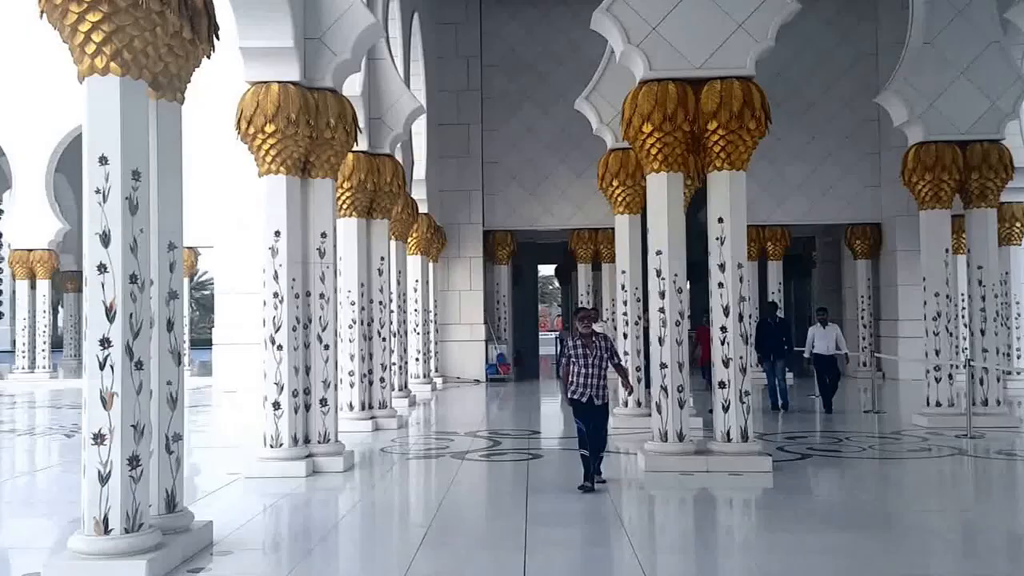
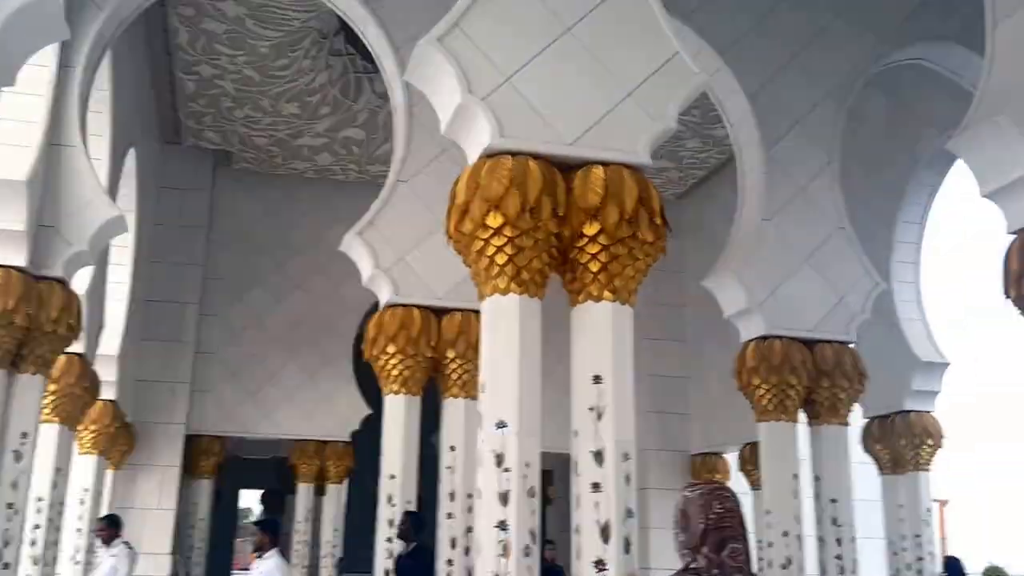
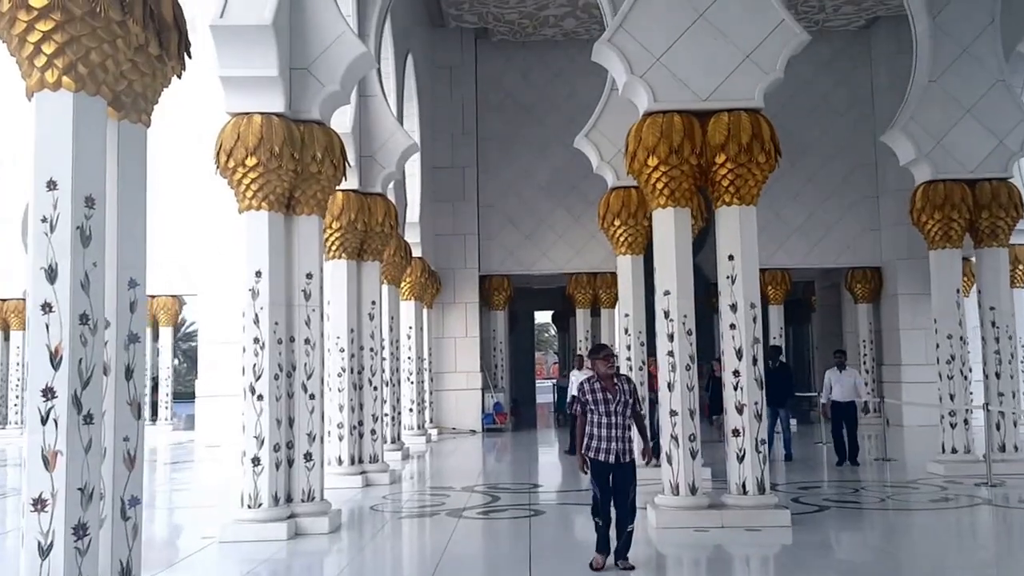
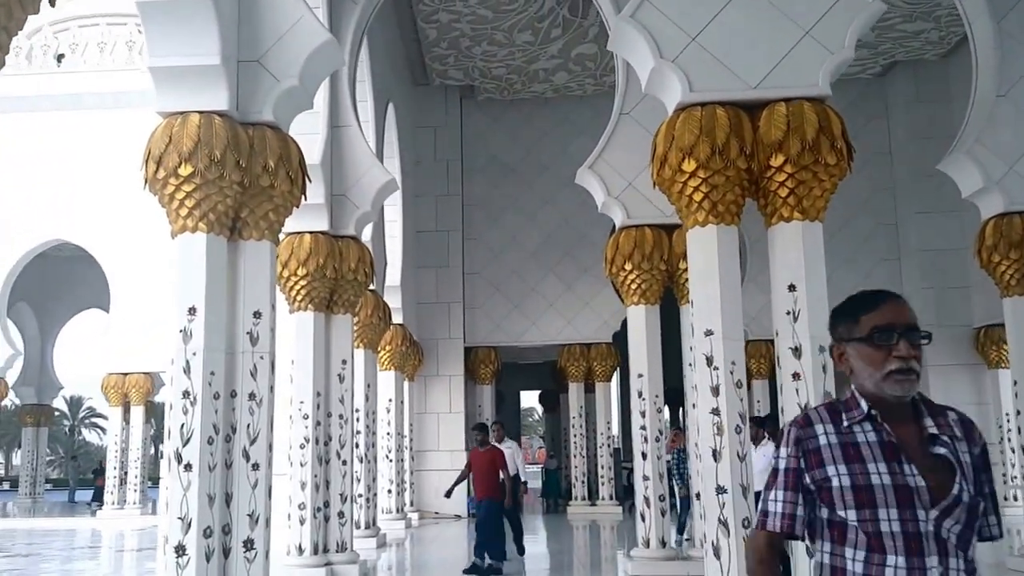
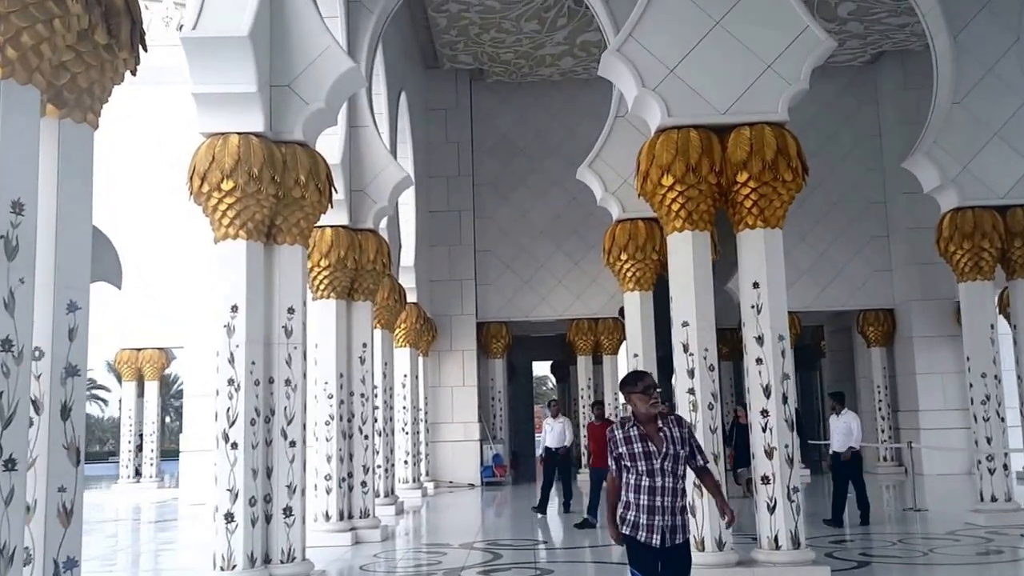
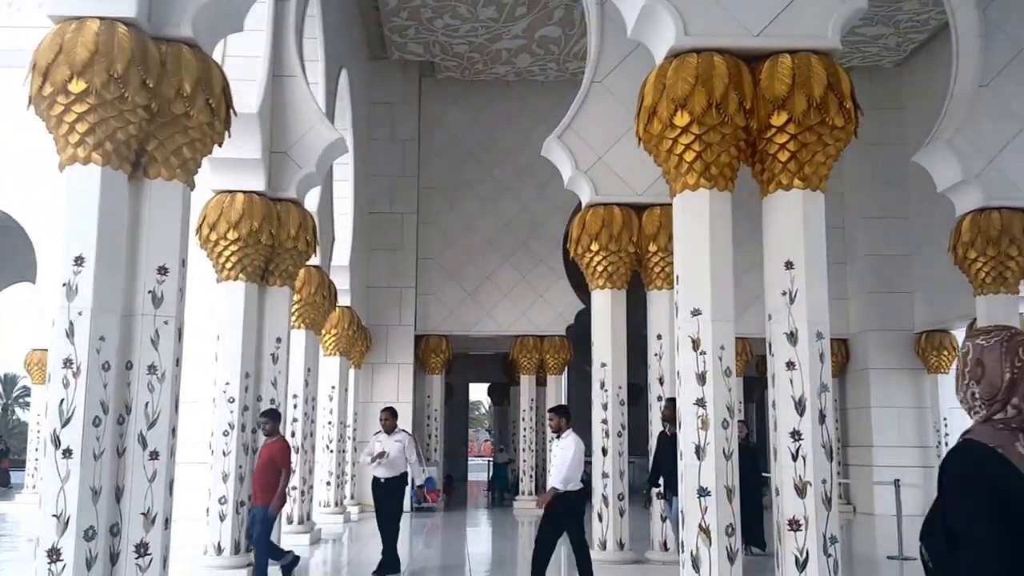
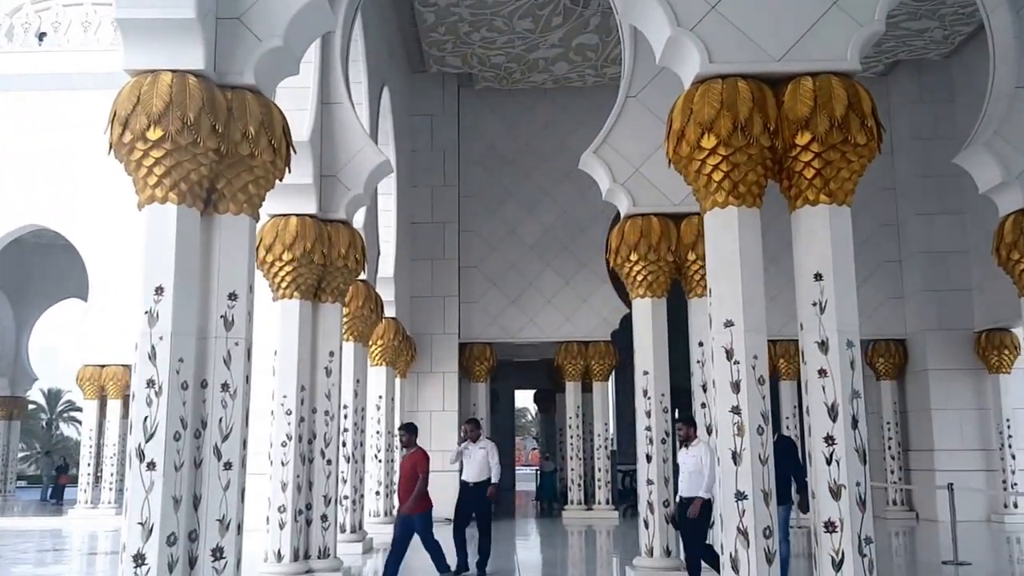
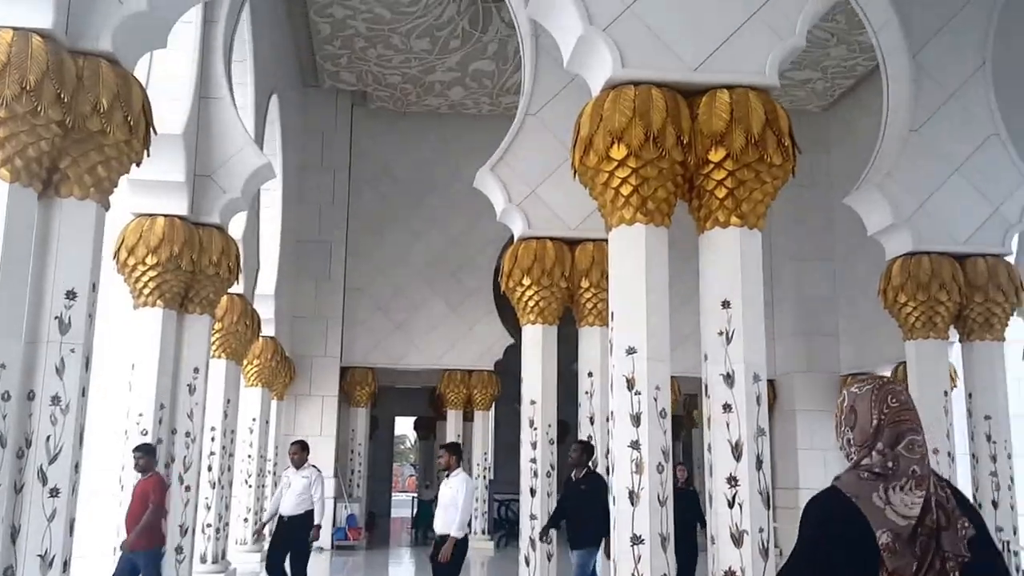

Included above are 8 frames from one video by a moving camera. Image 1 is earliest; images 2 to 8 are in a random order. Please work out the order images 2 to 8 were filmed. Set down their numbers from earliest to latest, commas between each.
3, 5, 4, 7, 6, 8, 2
